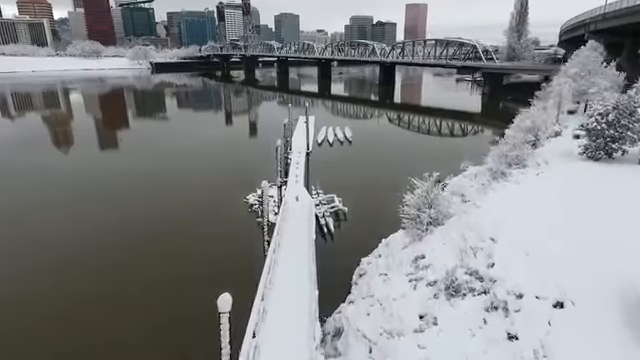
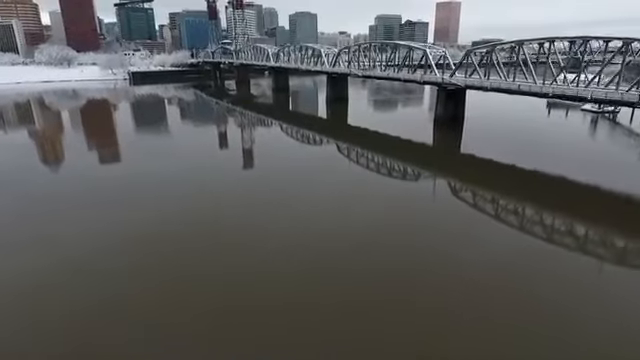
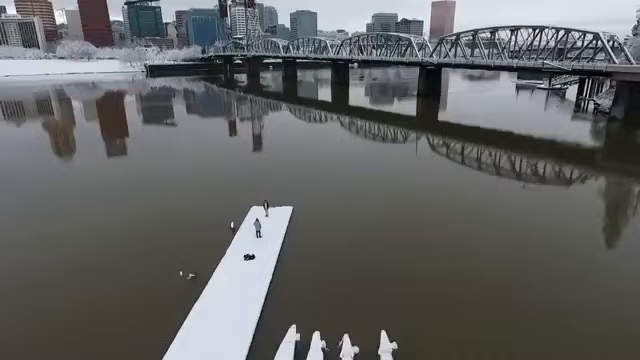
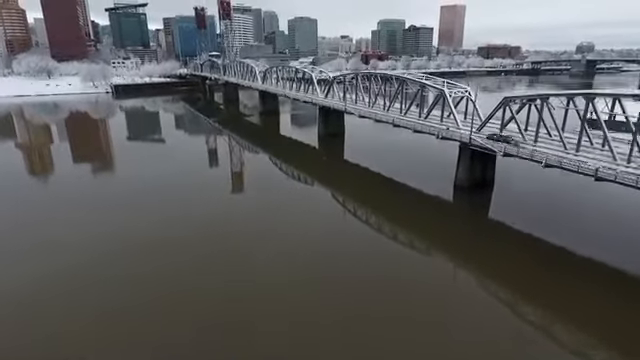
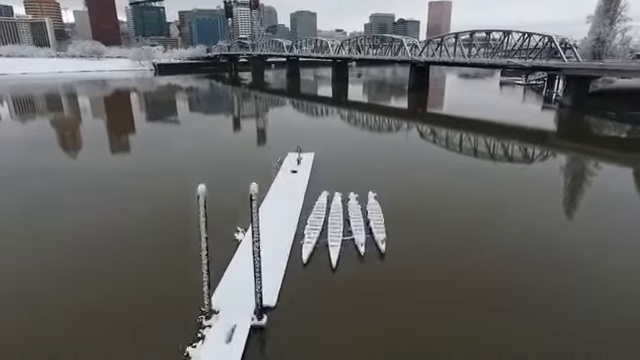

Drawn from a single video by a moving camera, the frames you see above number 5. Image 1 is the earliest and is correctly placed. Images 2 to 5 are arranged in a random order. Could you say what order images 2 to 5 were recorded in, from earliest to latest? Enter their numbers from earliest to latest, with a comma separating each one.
5, 3, 2, 4
